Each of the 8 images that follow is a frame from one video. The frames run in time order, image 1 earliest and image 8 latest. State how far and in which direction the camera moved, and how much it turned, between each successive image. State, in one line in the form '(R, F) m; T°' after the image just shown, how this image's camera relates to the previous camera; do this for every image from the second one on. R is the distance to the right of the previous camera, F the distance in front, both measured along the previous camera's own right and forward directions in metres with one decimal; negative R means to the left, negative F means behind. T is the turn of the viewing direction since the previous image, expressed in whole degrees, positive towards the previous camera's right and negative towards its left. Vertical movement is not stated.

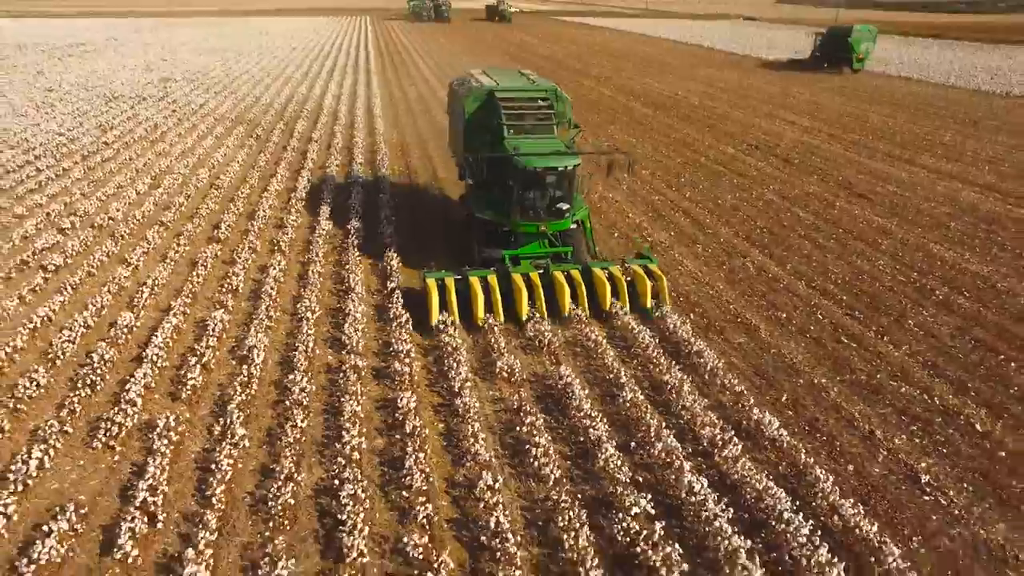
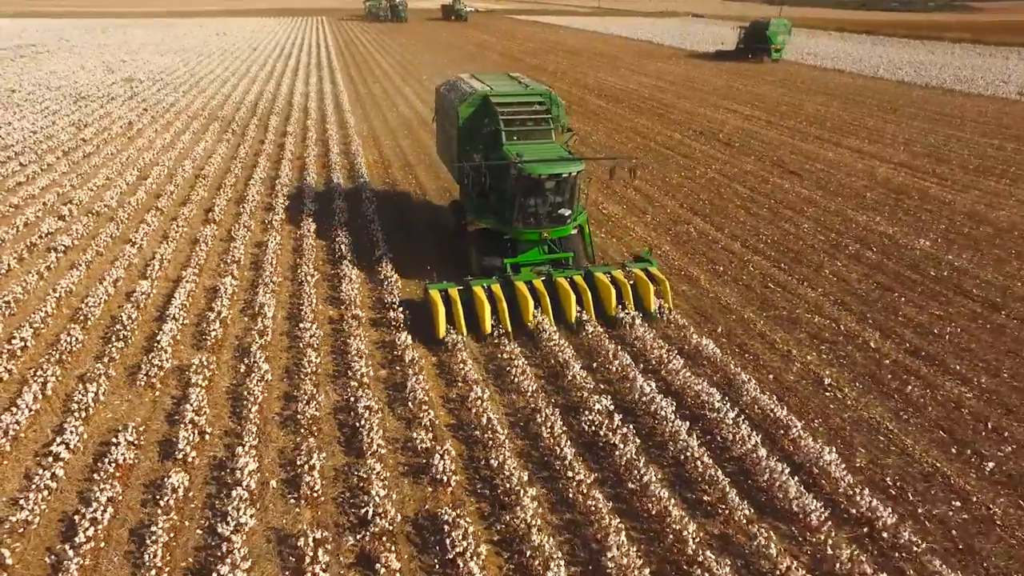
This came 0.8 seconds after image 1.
(-0.3, -1.7) m; +3°
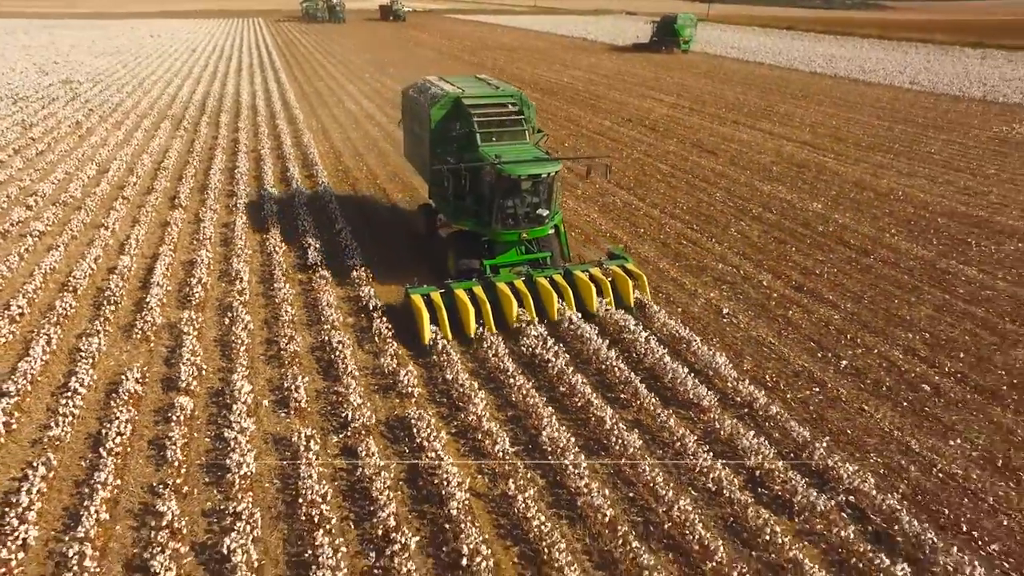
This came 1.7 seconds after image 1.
(0.0, -1.7) m; +4°
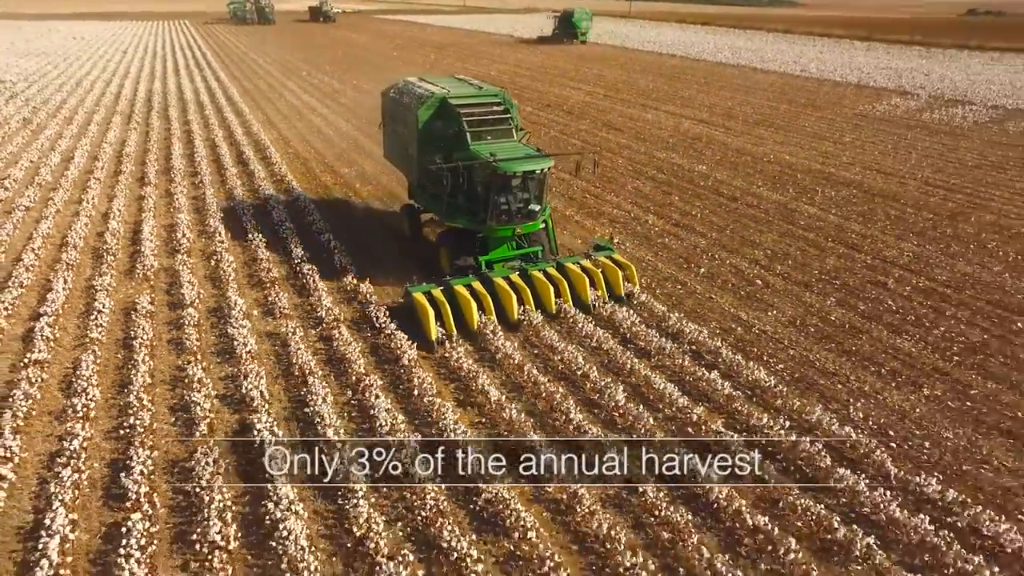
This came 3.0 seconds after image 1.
(+0.1, -2.9) m; +5°
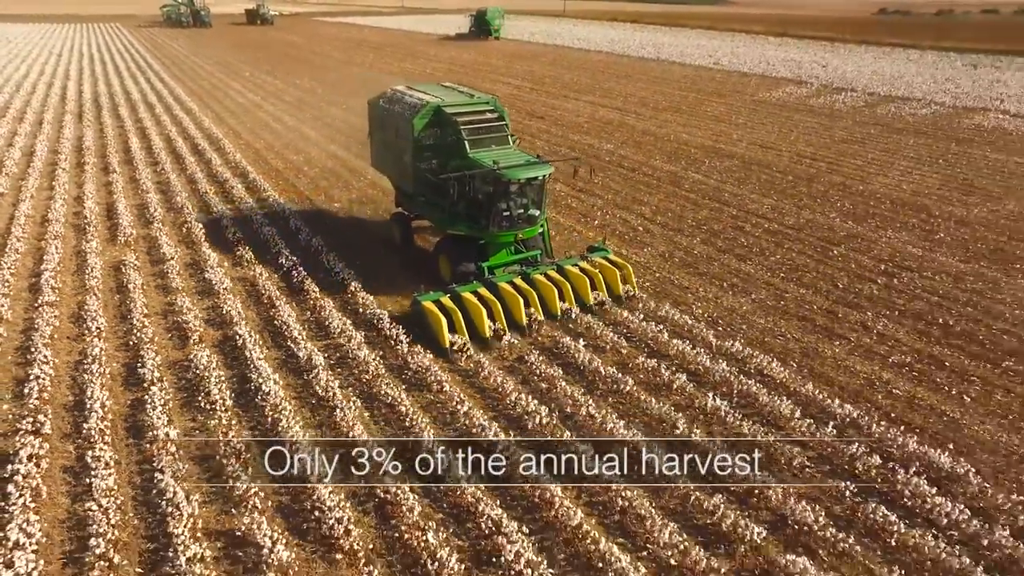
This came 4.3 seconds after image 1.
(+0.5, -2.8) m; +4°
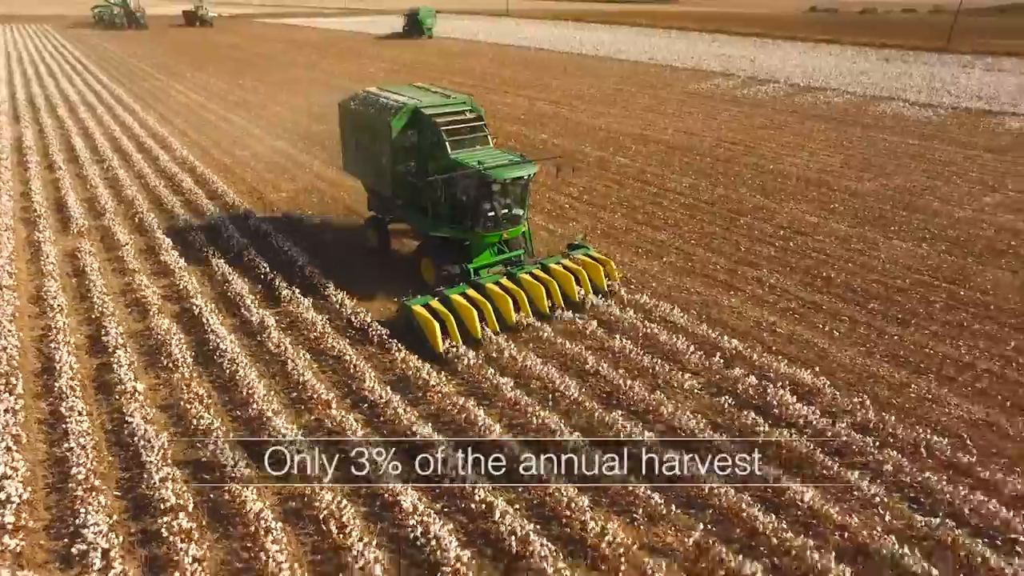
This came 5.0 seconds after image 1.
(+0.4, -1.3) m; +4°
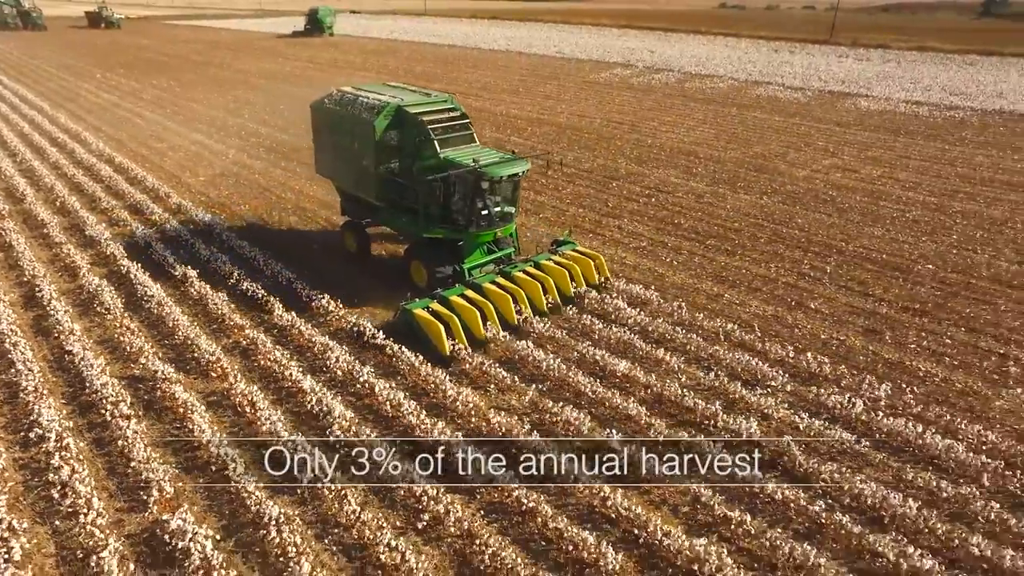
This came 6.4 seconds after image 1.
(+0.9, -2.2) m; +5°
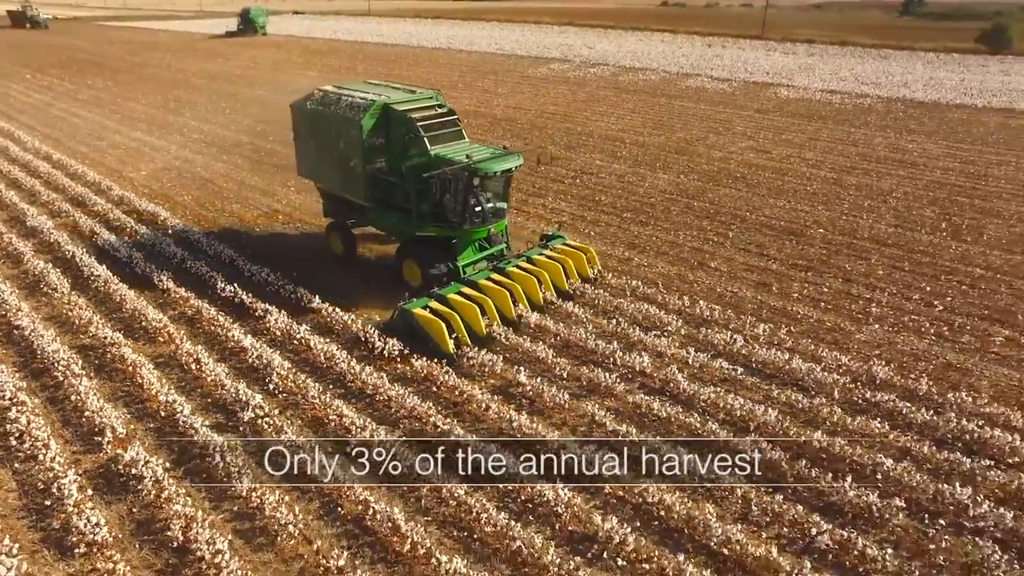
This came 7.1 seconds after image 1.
(+0.5, -1.1) m; +4°
